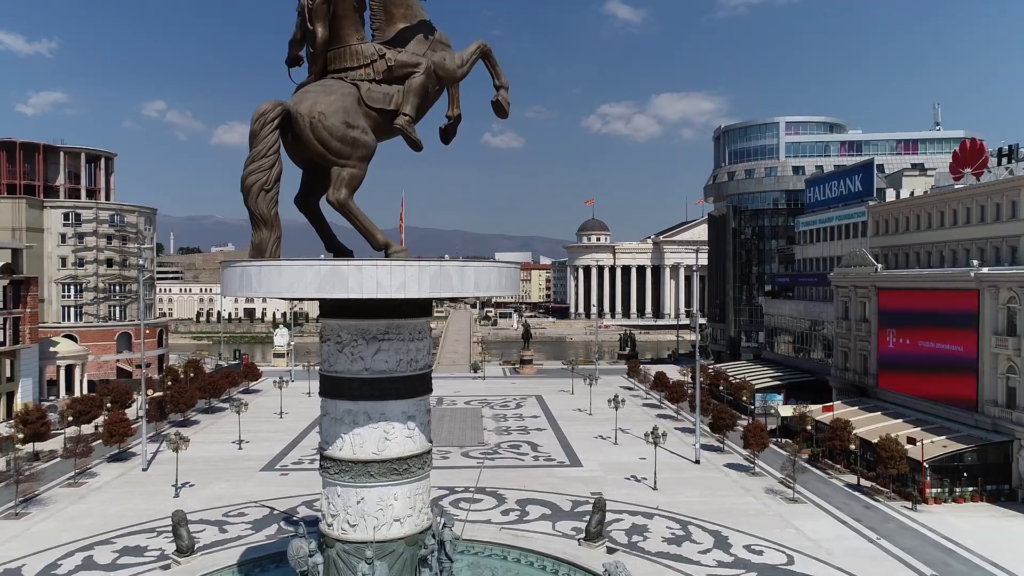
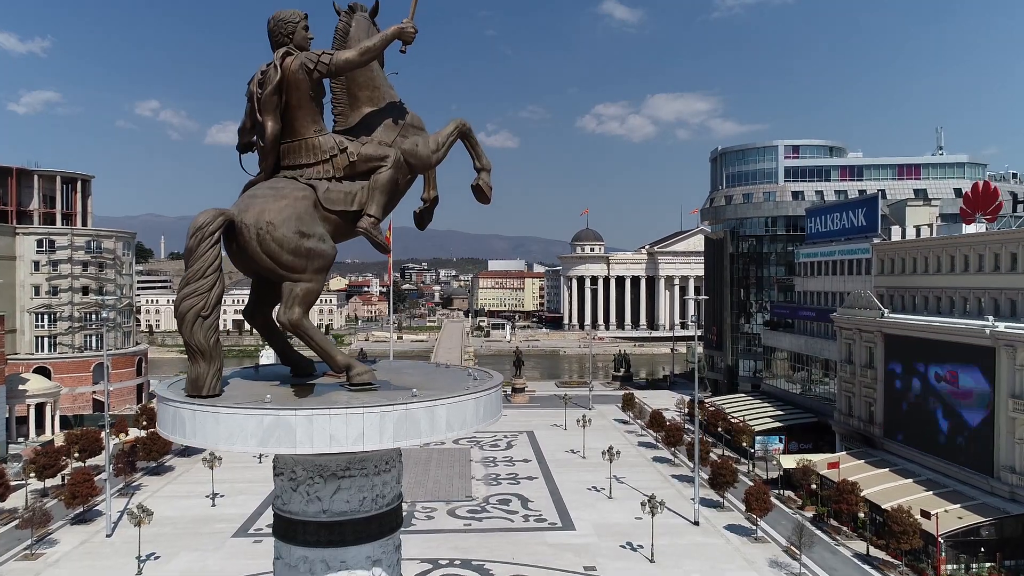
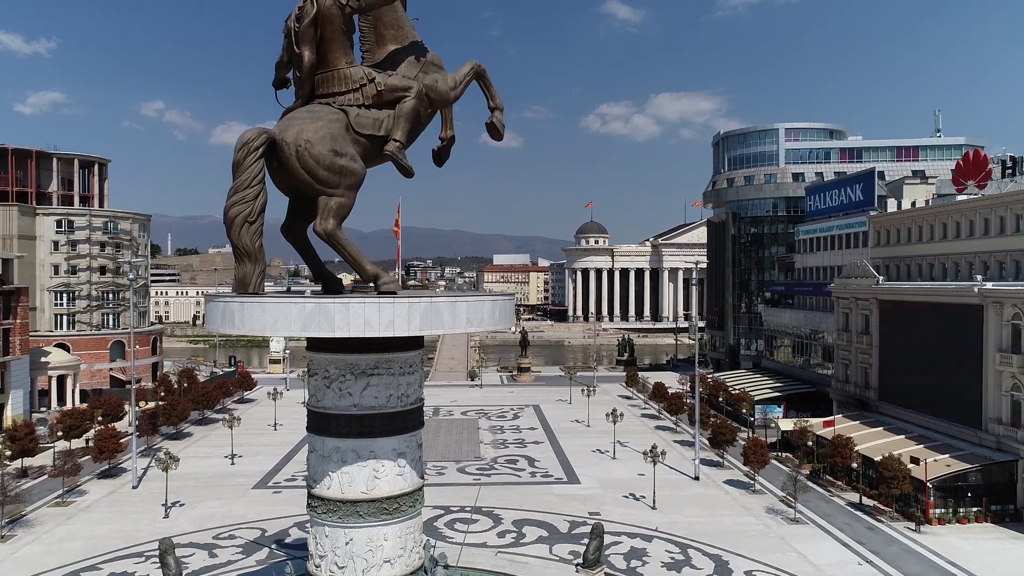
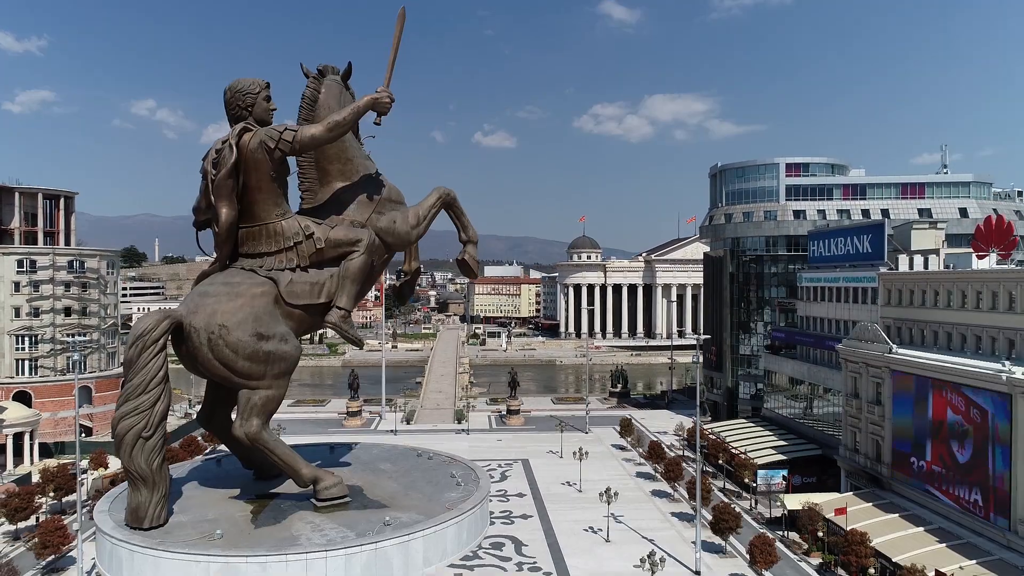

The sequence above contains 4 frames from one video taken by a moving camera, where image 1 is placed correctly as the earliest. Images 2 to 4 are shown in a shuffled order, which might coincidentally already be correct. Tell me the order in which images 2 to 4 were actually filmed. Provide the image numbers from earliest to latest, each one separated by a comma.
3, 2, 4
